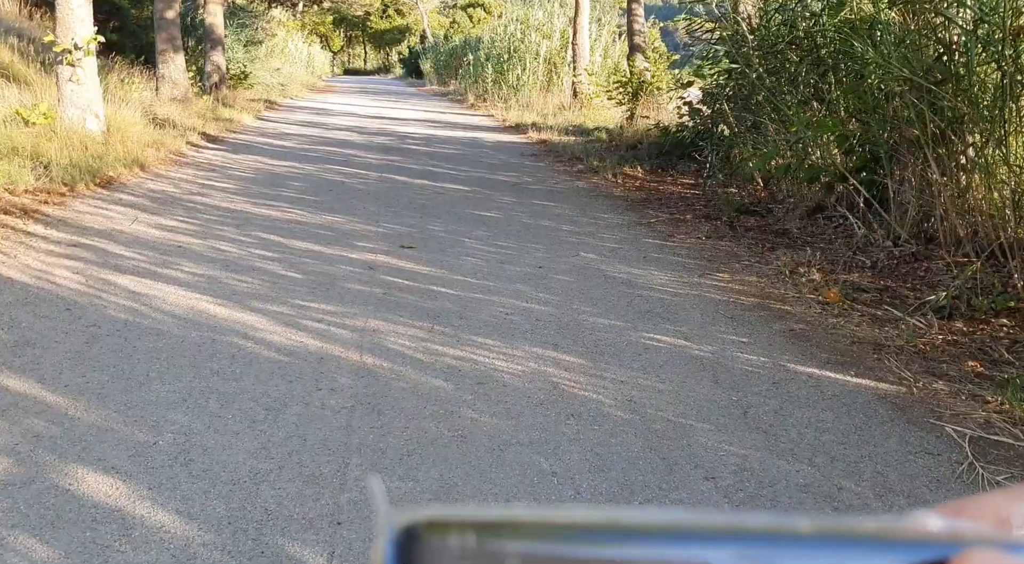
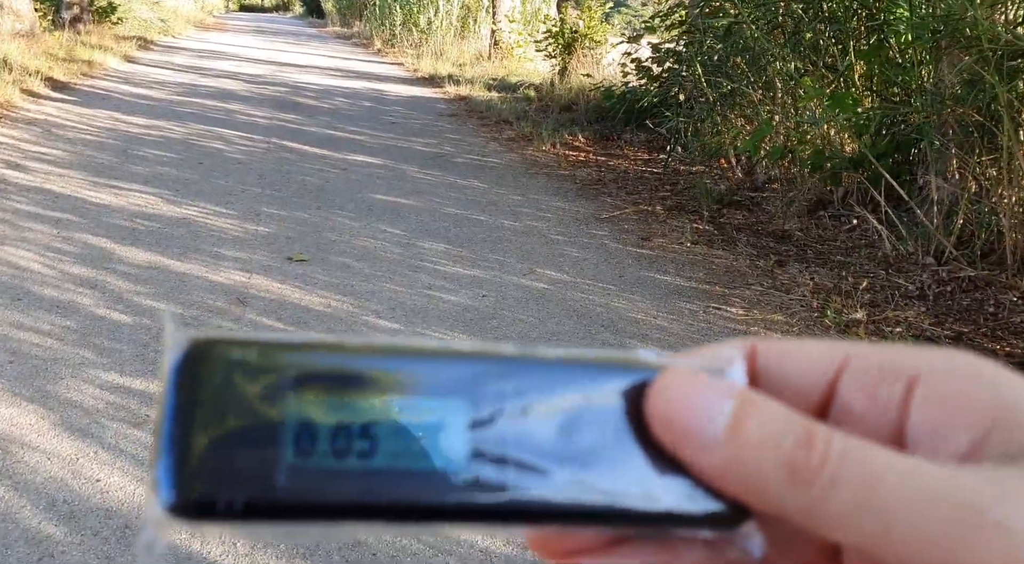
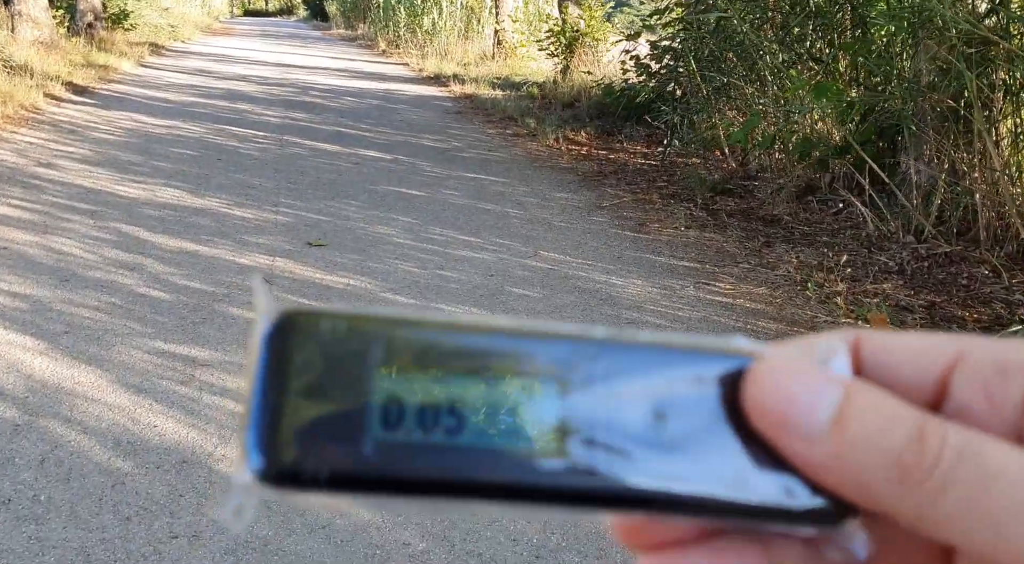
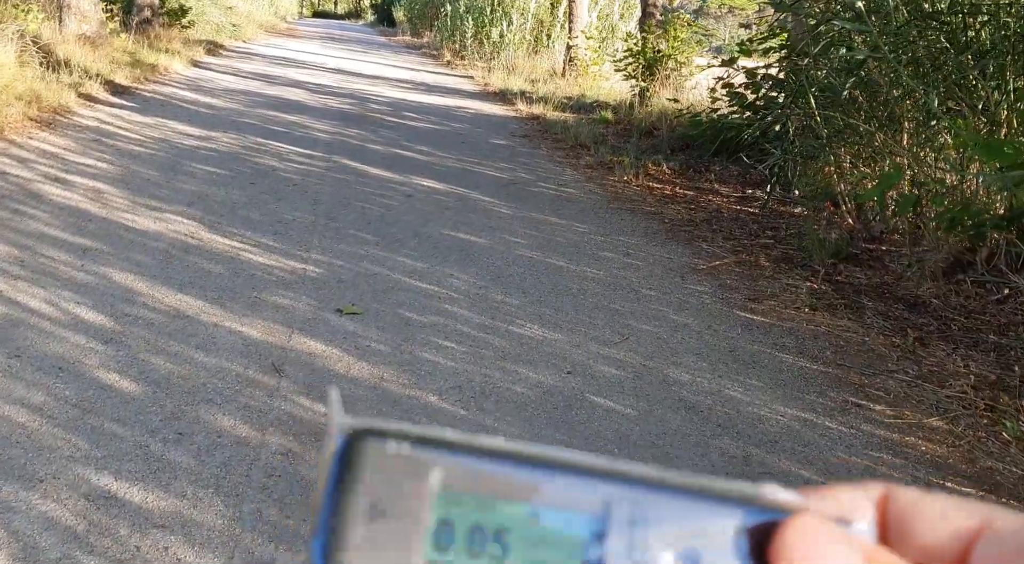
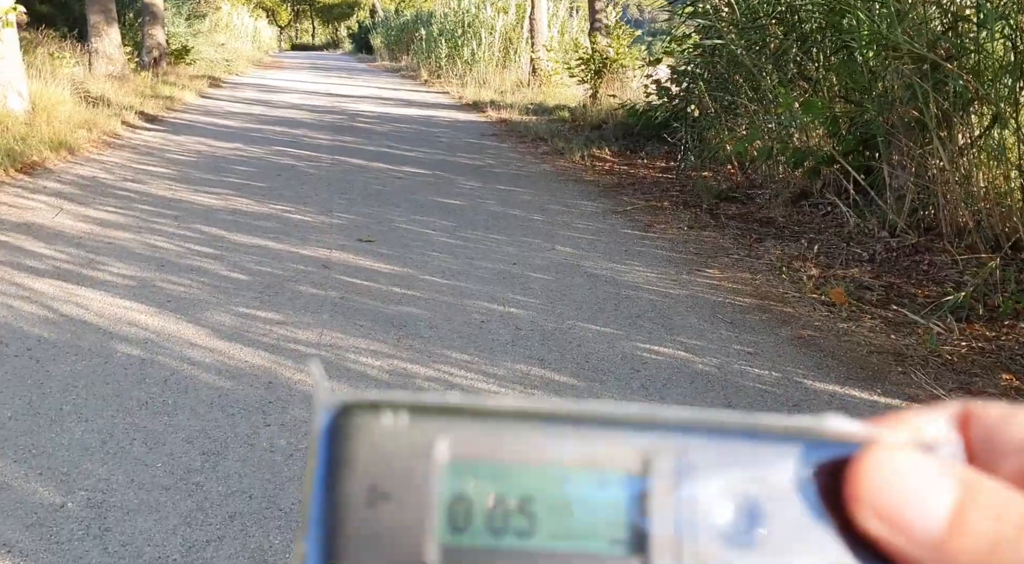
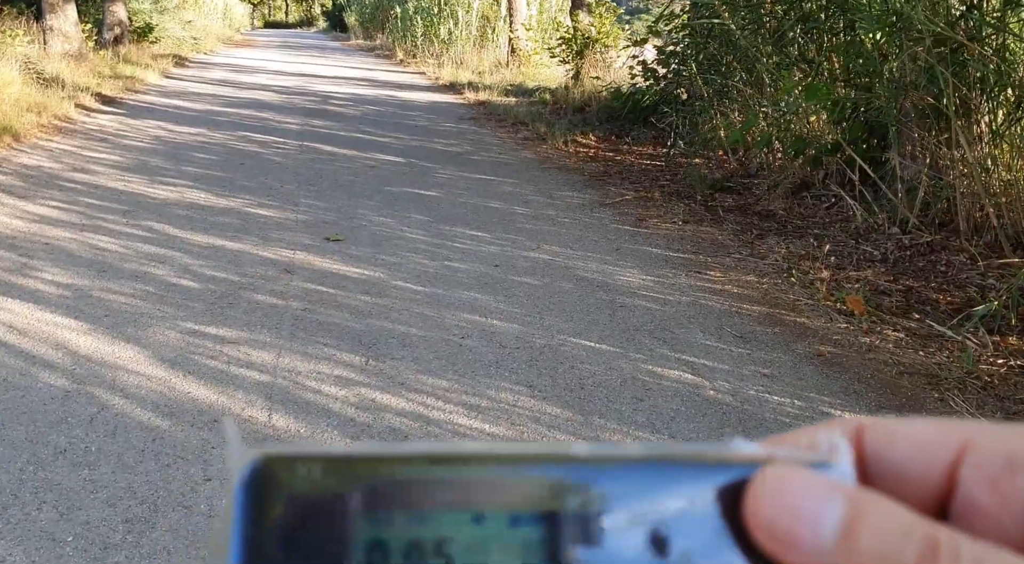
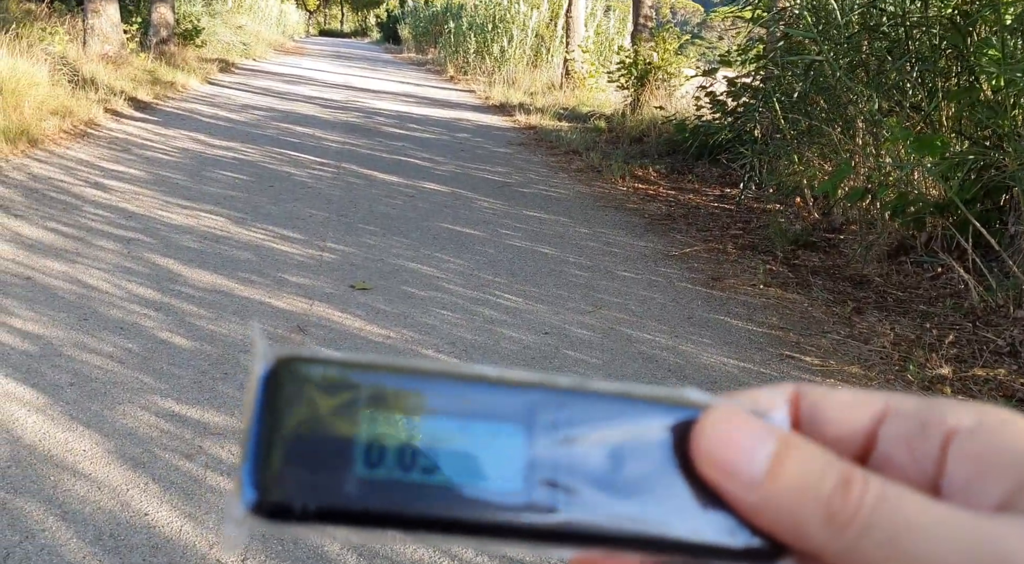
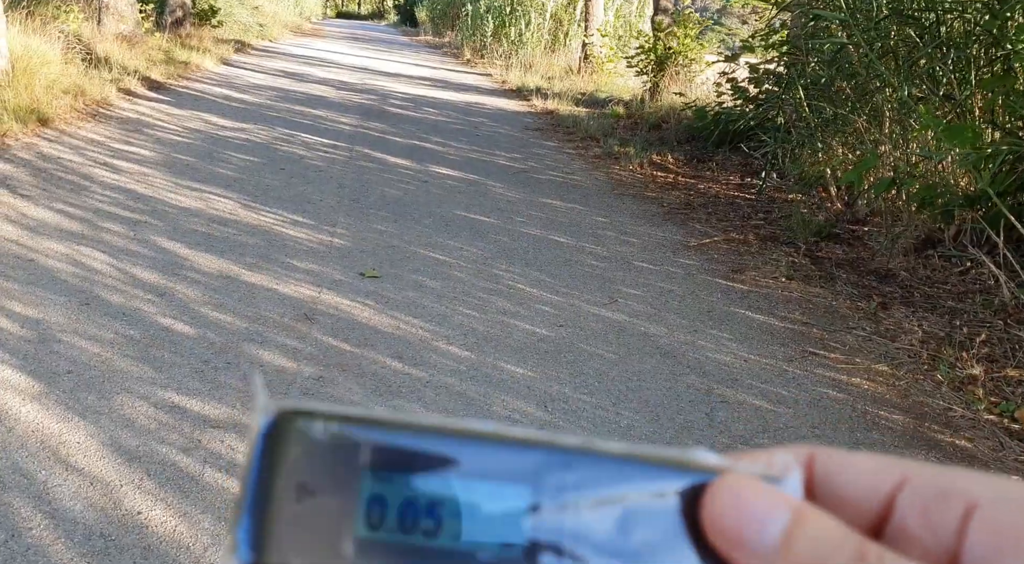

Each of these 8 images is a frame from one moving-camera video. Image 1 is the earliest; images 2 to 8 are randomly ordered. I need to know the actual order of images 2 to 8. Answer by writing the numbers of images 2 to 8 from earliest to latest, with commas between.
5, 6, 3, 2, 7, 8, 4
